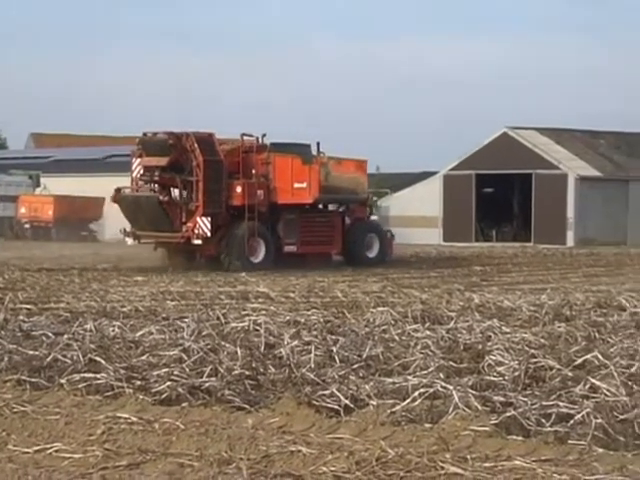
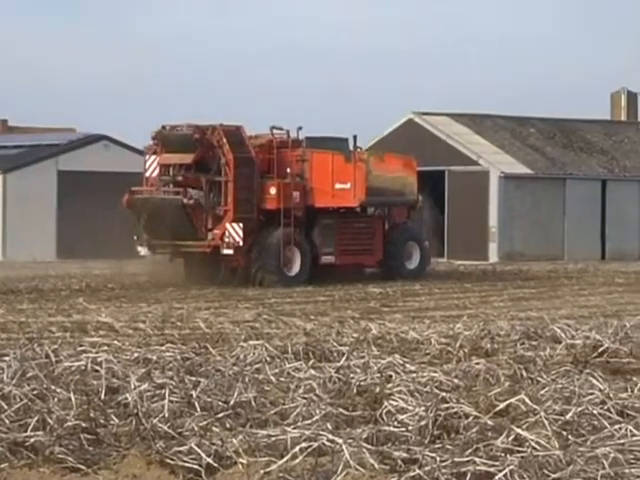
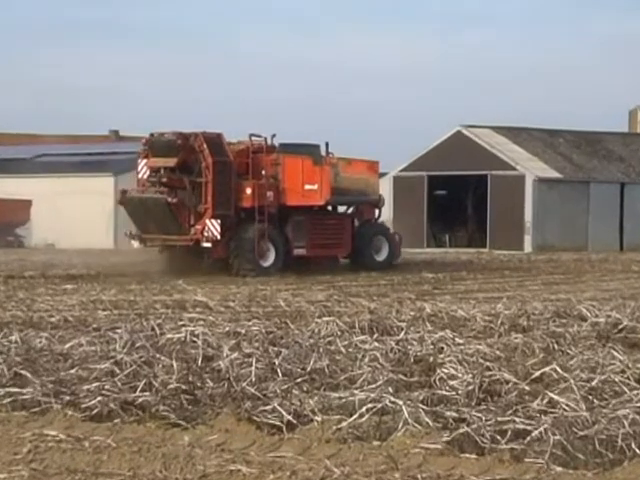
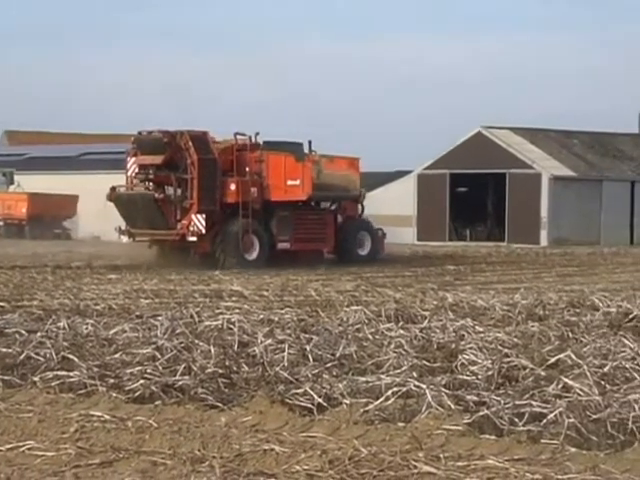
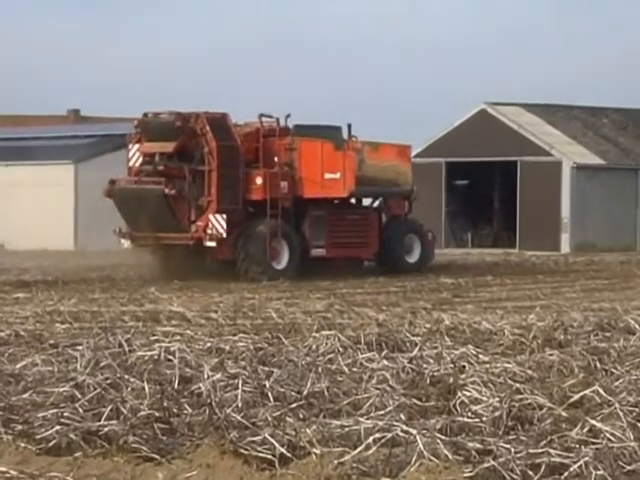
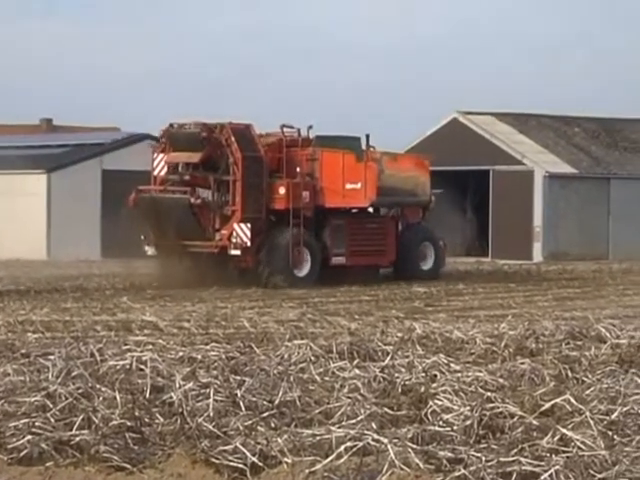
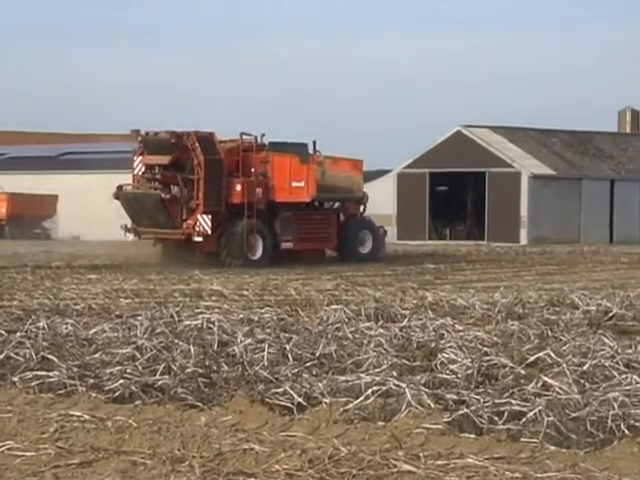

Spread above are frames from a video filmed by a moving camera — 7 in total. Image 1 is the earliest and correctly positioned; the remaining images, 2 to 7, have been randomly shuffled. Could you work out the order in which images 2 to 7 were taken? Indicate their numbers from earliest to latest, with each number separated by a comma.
4, 7, 3, 5, 6, 2
